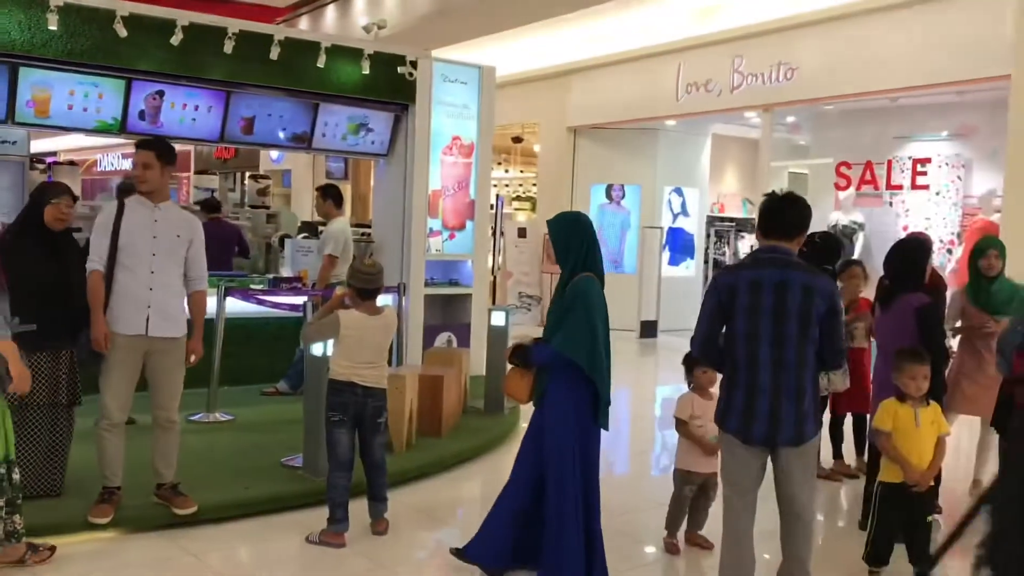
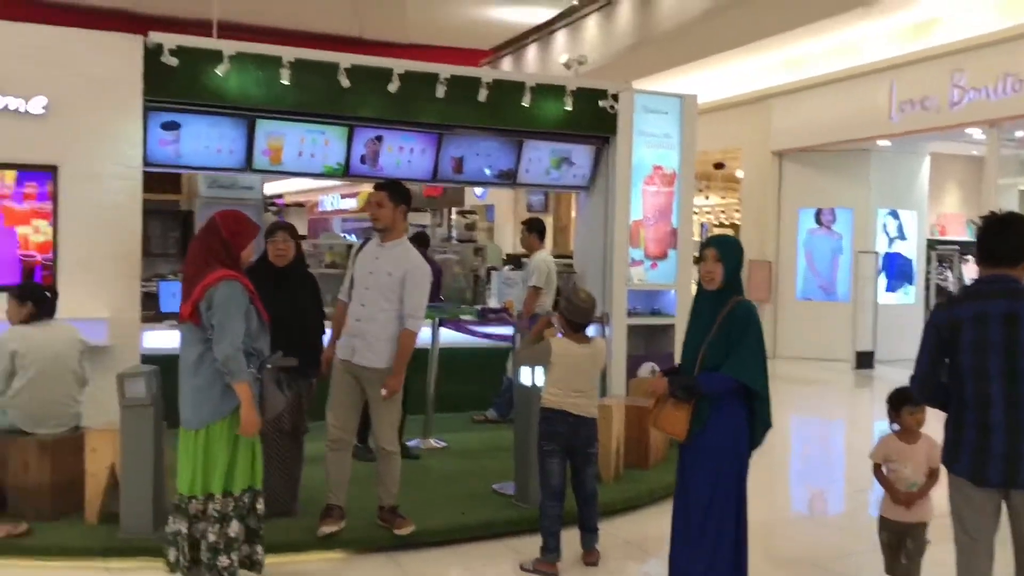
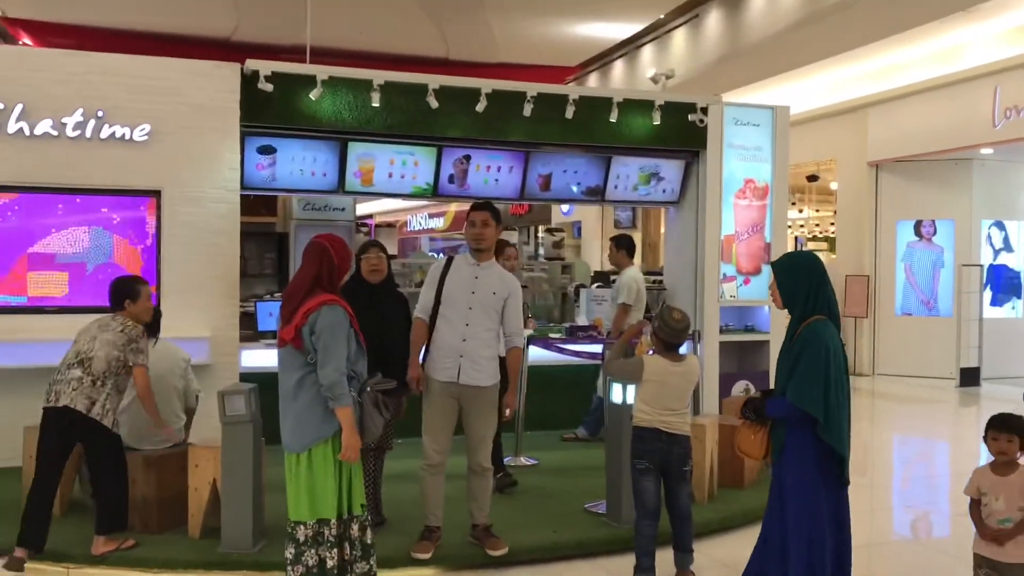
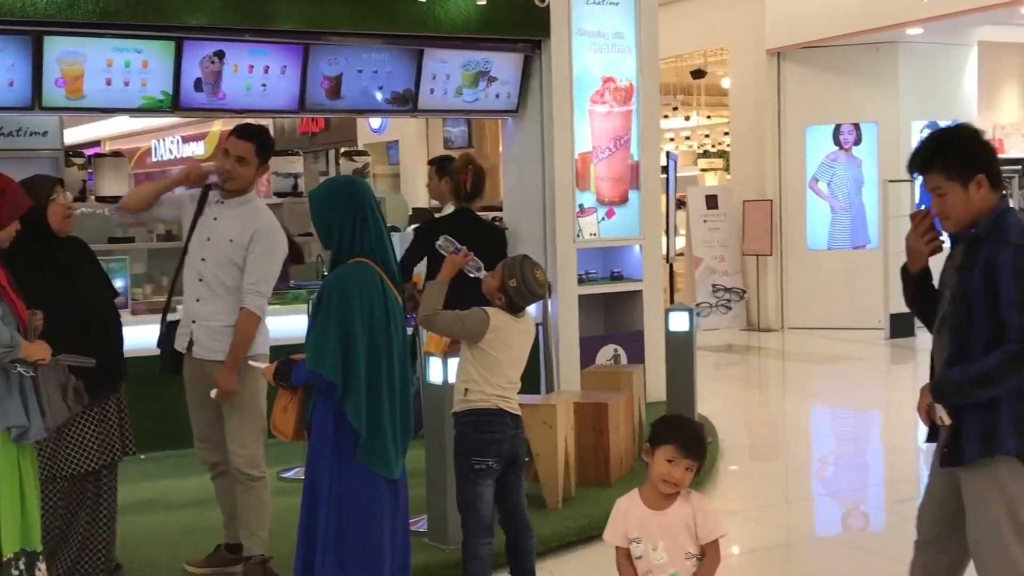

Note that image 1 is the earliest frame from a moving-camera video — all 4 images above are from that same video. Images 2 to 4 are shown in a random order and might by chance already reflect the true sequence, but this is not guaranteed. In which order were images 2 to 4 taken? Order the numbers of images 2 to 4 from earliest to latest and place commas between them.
2, 3, 4
